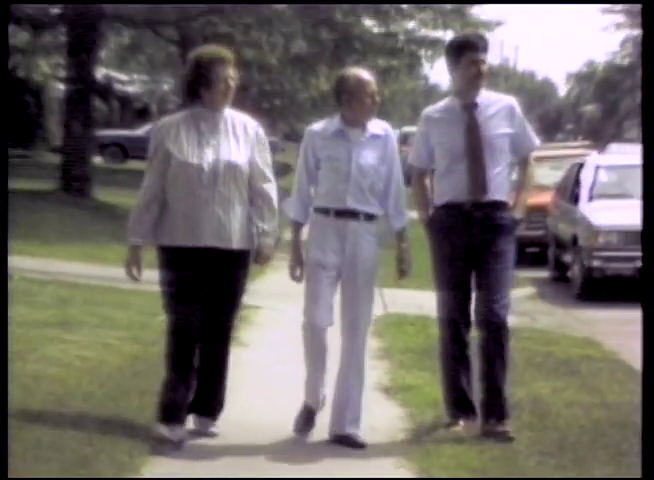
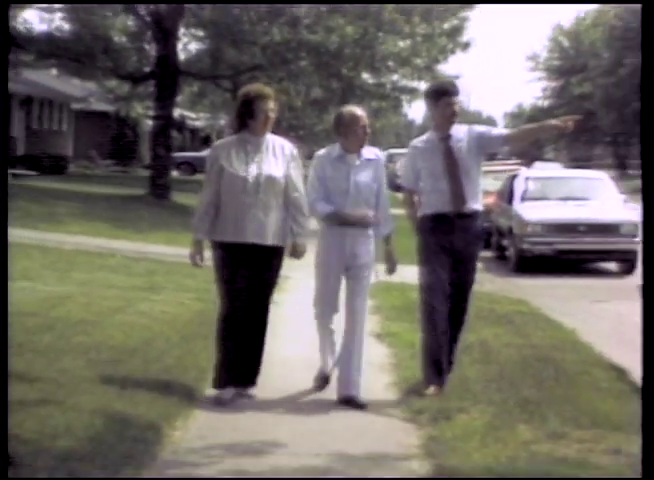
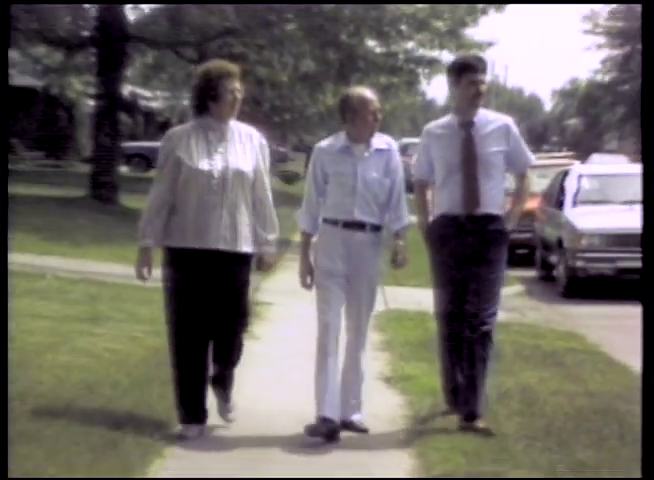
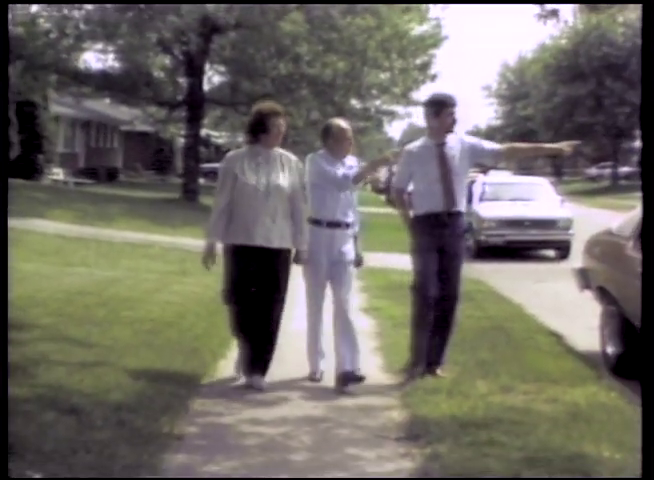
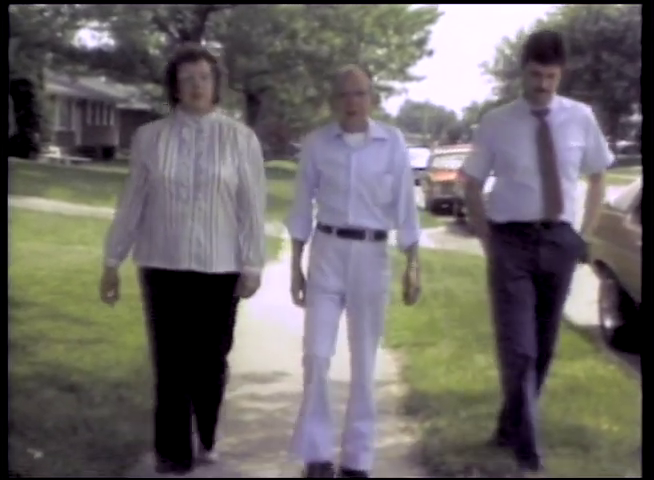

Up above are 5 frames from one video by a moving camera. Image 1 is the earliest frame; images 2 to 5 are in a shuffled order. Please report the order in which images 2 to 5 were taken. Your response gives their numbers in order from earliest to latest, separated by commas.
3, 2, 4, 5
